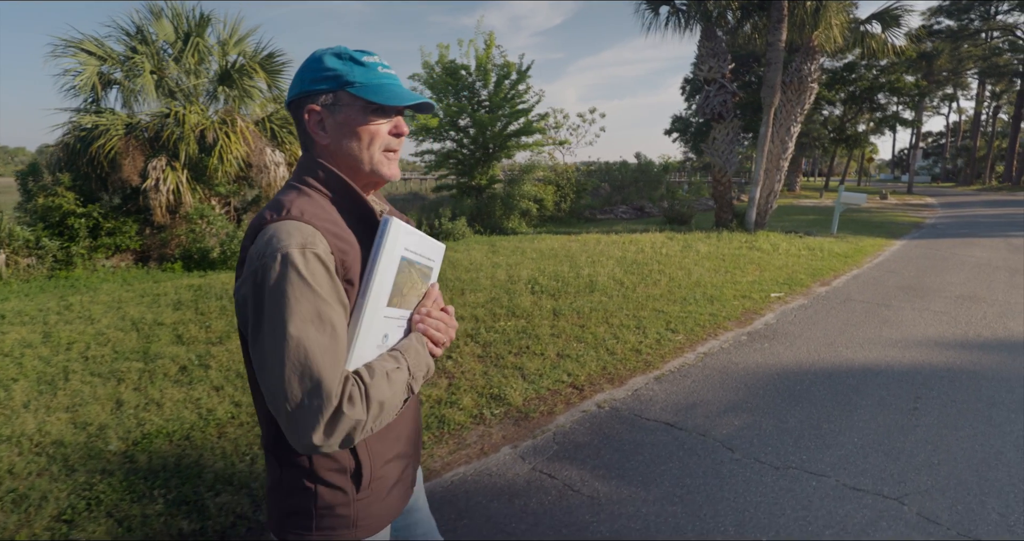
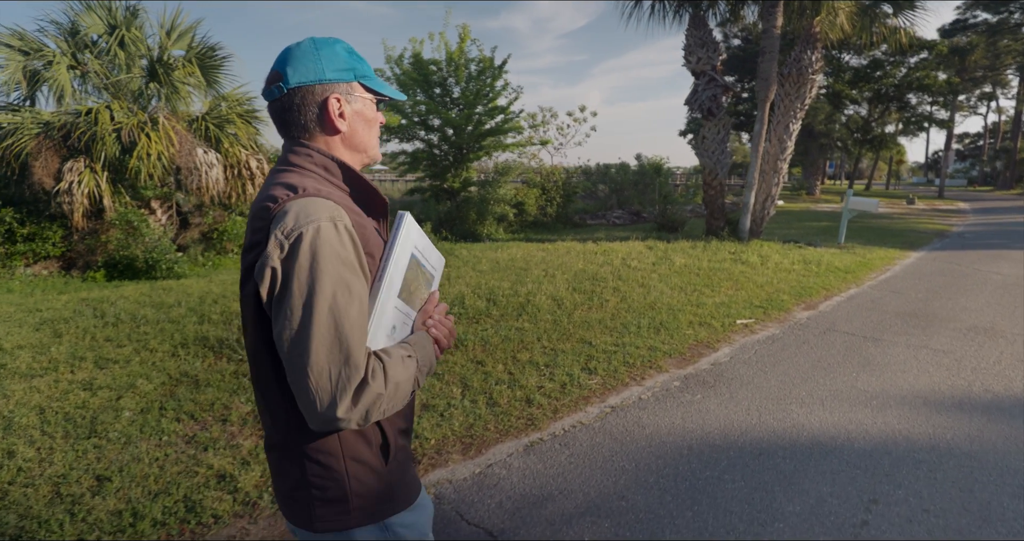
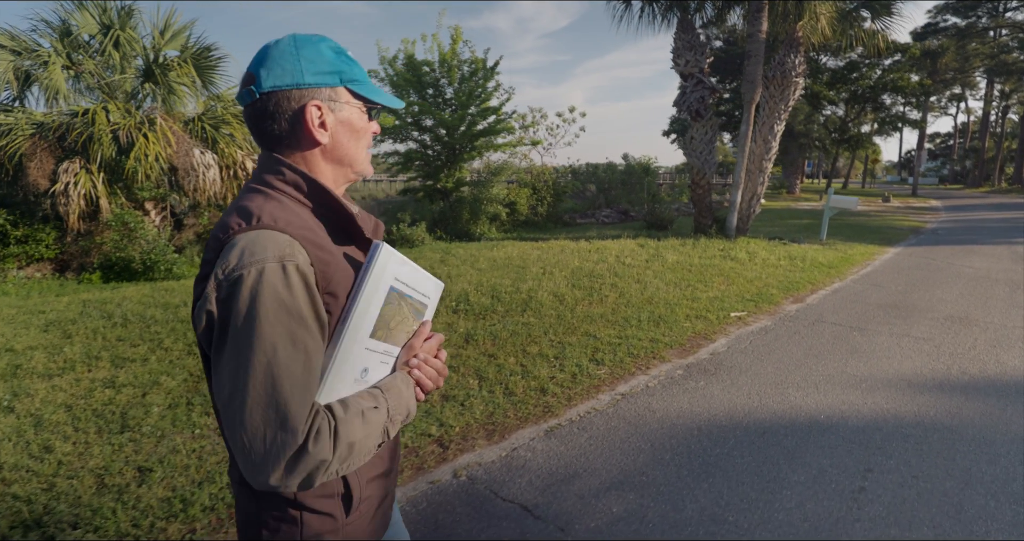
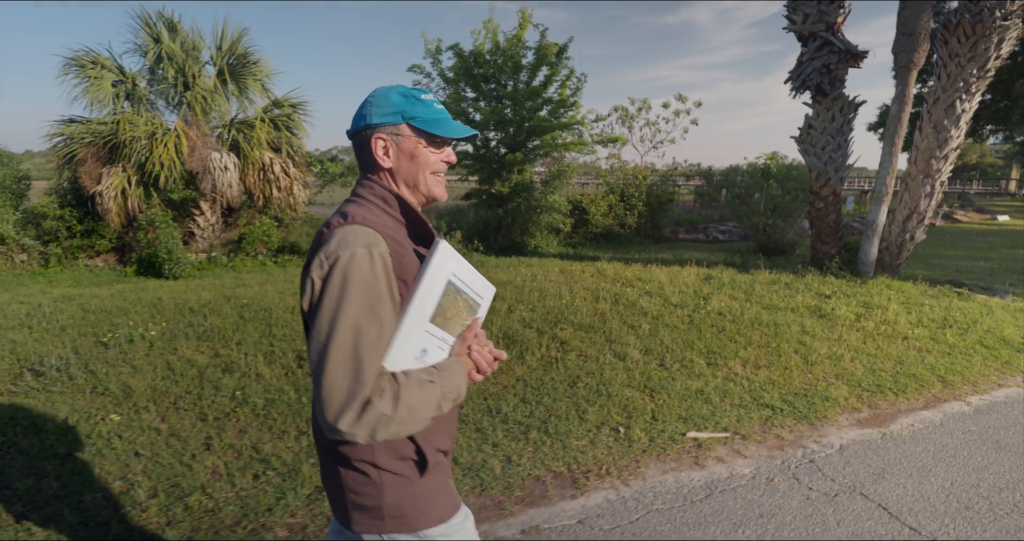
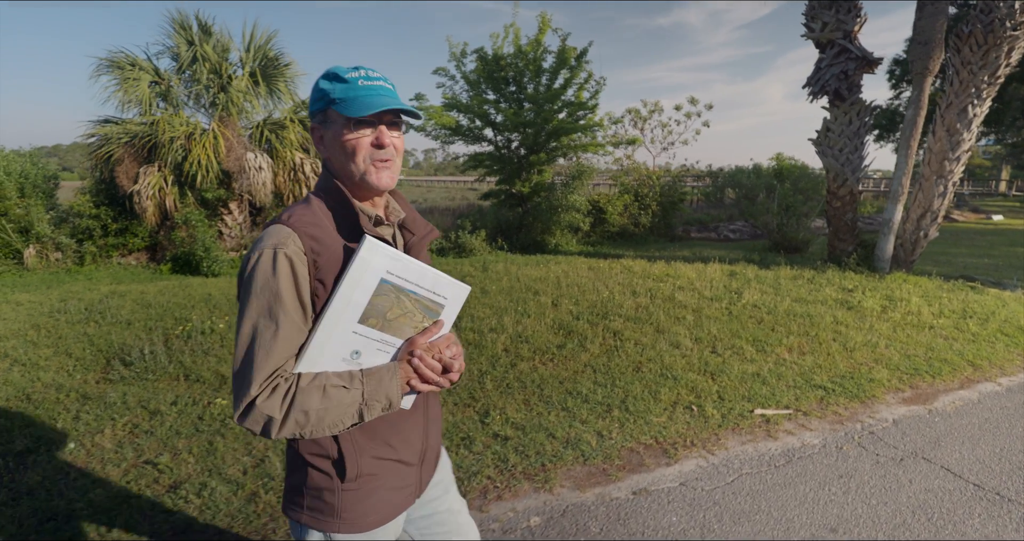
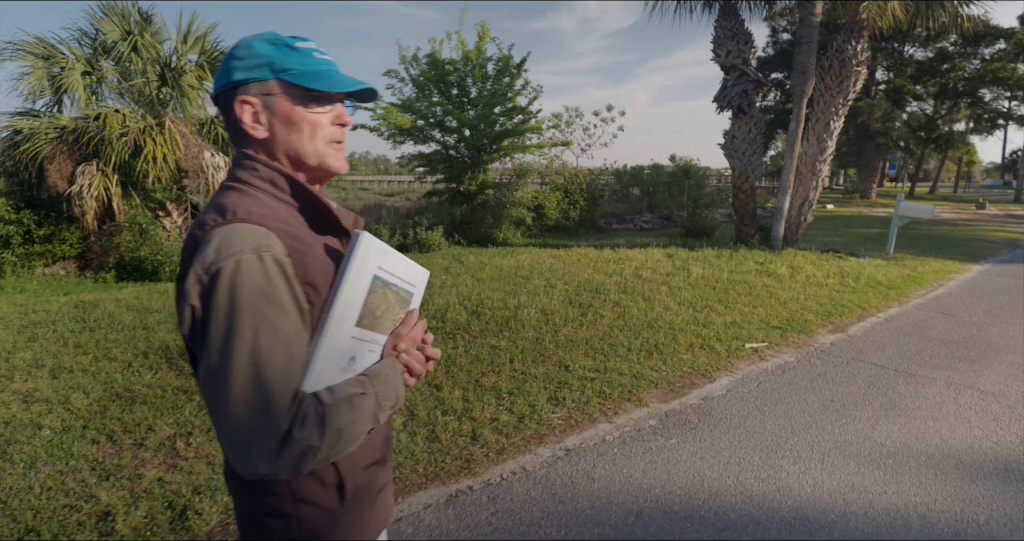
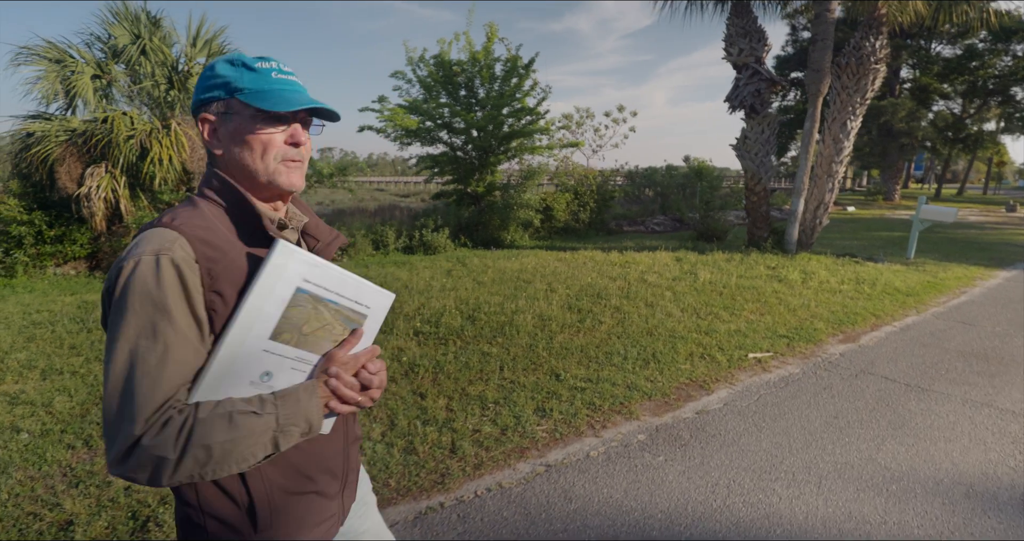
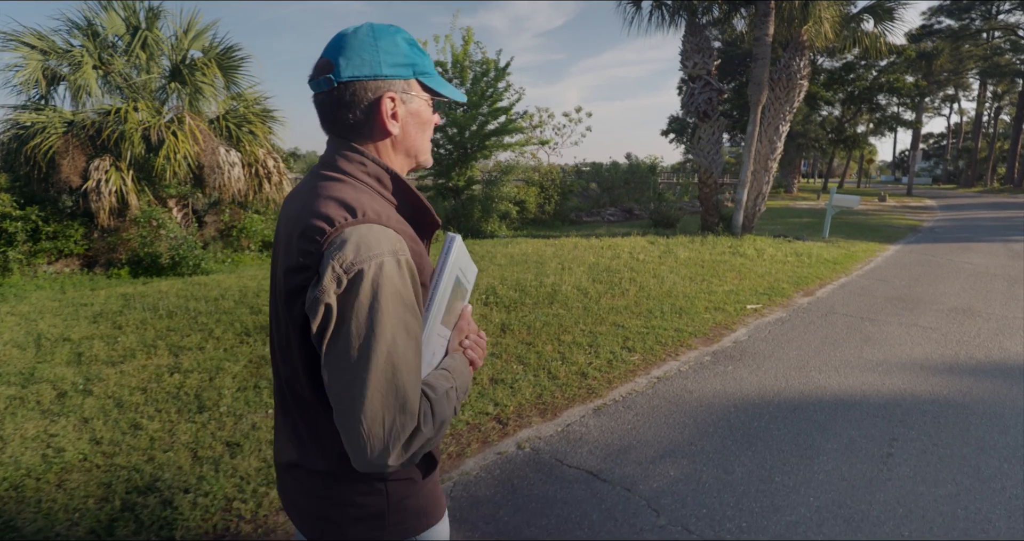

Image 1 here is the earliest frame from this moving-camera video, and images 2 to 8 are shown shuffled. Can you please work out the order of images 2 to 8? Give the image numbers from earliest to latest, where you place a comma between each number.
8, 3, 2, 6, 7, 5, 4
